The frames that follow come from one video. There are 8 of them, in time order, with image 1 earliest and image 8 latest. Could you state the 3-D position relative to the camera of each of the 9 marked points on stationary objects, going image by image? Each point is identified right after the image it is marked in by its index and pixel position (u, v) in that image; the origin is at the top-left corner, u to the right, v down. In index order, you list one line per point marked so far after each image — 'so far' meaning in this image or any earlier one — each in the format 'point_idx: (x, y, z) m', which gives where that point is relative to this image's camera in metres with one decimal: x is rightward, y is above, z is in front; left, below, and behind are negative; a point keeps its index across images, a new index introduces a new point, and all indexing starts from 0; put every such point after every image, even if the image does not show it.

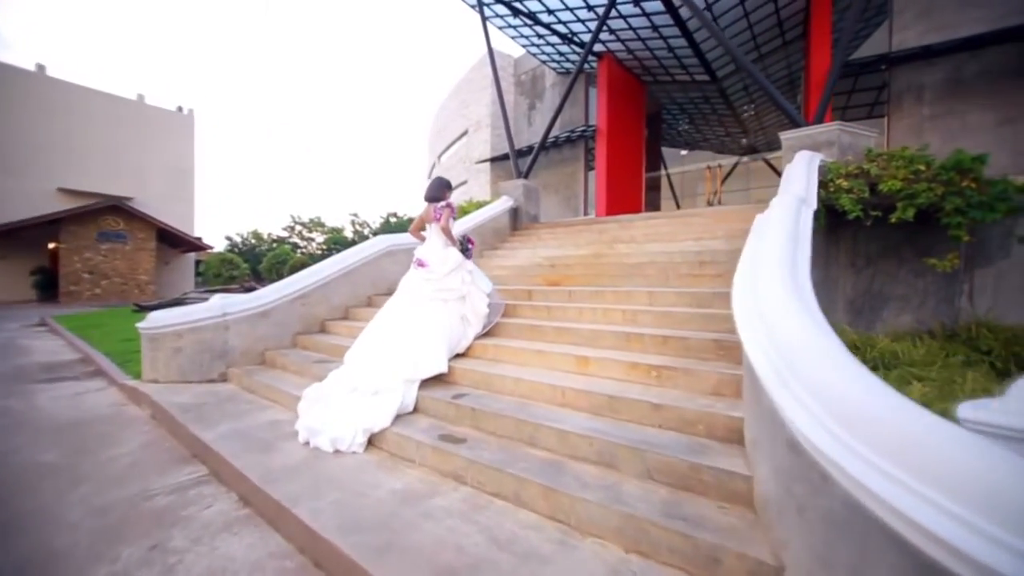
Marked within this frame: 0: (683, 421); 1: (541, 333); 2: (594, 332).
0: (+1.2, -0.9, +2.8) m
1: (+0.3, -0.5, +4.5) m
2: (+0.9, -0.4, +4.1) m
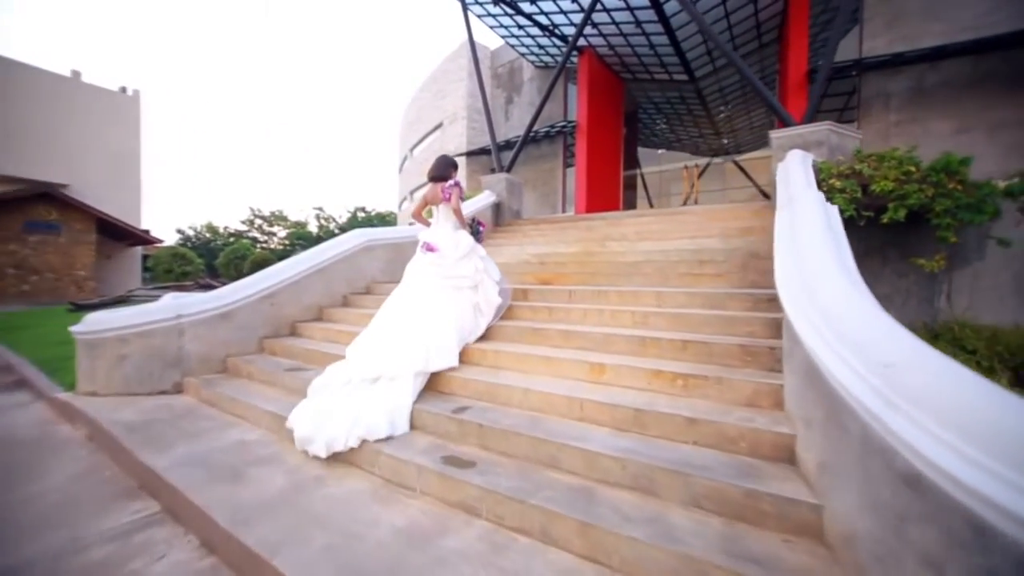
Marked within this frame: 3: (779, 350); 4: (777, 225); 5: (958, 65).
0: (+1.3, -0.9, +2.5) m
1: (+0.3, -0.5, +4.1) m
2: (+0.9, -0.4, +3.8) m
3: (+2.0, -0.5, +3.1) m
4: (+2.6, +0.7, +3.8) m
5: (+12.8, +6.4, +11.6) m
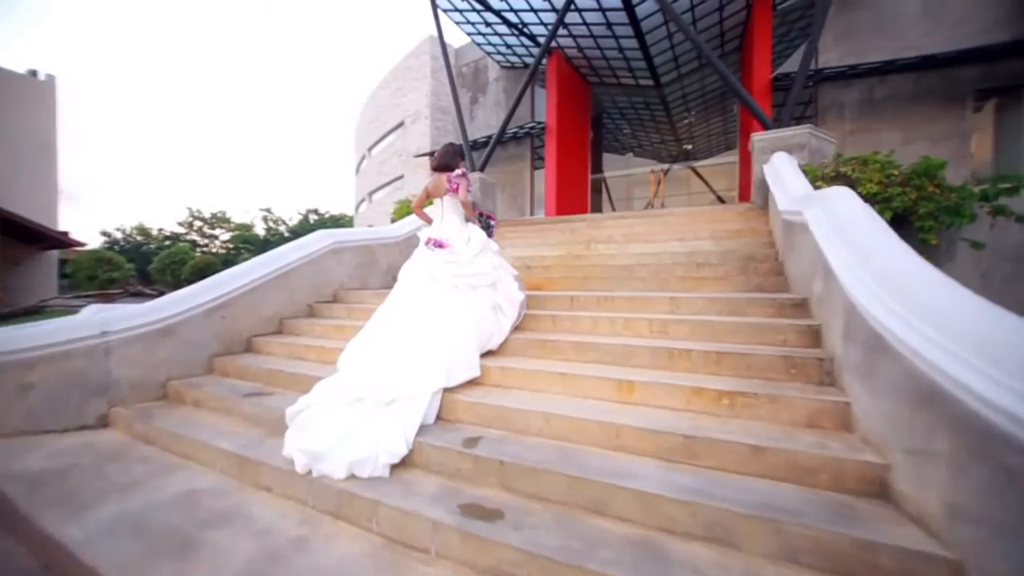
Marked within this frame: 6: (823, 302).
0: (+1.5, -1.0, +2.2) m
1: (+0.4, -0.6, +3.7) m
2: (+1.0, -0.5, +3.4) m
3: (+2.2, -0.5, +2.8) m
4: (+2.6, +0.7, +3.5) m
5: (+12.0, +6.4, +12.4) m
6: (+2.4, -0.1, +3.1) m
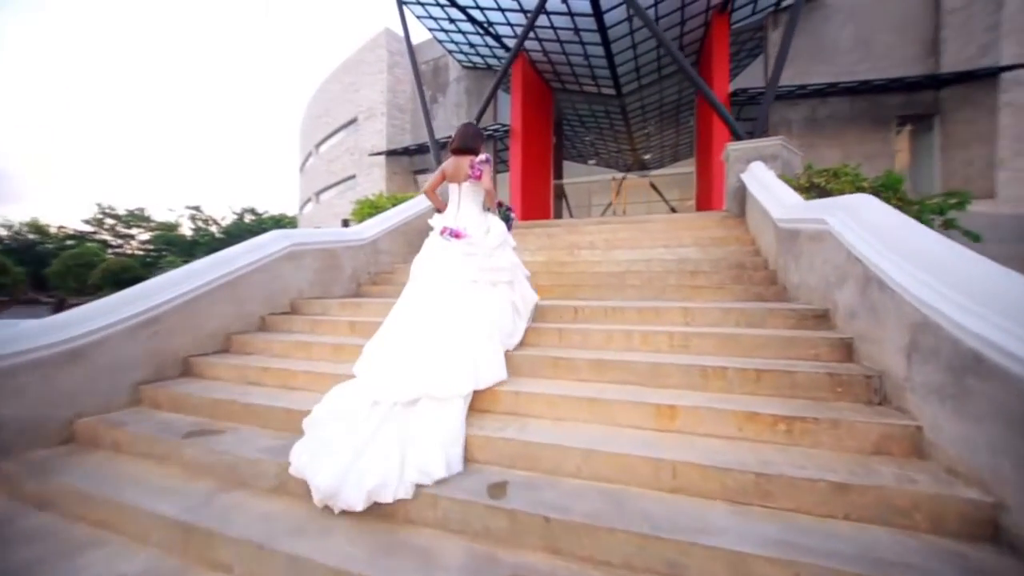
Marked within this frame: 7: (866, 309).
0: (+1.8, -1.0, +1.9) m
1: (+0.5, -0.7, +3.3) m
2: (+1.1, -0.6, +3.1) m
3: (+2.4, -0.6, +2.6) m
4: (+2.7, +0.6, +3.4) m
5: (+10.9, +6.2, +13.4) m
6: (+2.6, -0.2, +3.0) m
7: (+2.5, -0.2, +2.8) m
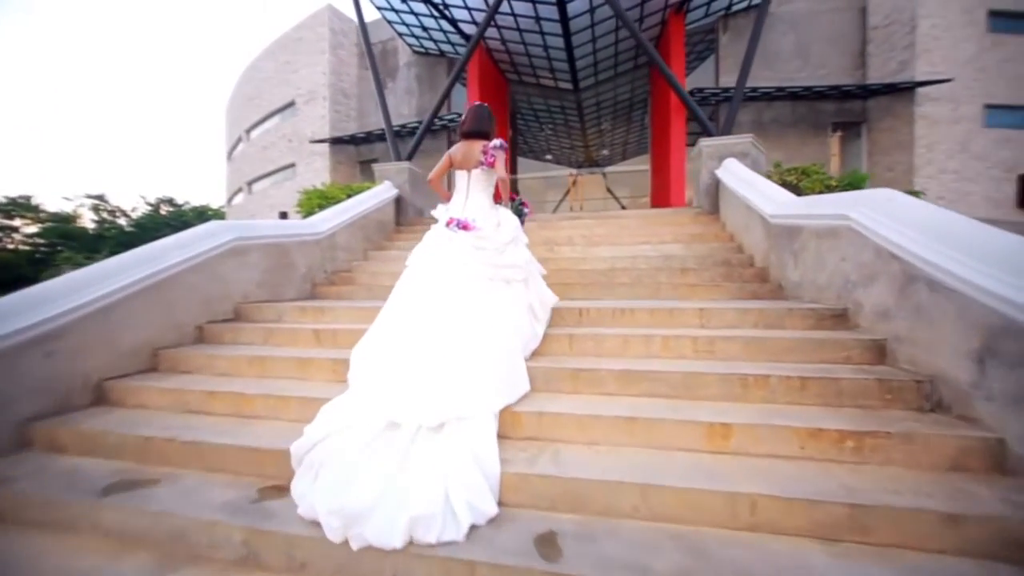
0: (+2.1, -1.1, +1.7) m
1: (+0.6, -0.7, +2.9) m
2: (+1.2, -0.6, +2.7) m
3: (+2.5, -0.6, +2.4) m
4: (+2.8, +0.6, +3.3) m
5: (+9.5, +6.4, +14.3) m
6: (+2.7, -0.2, +2.8) m
7: (+2.7, -0.1, +2.7) m
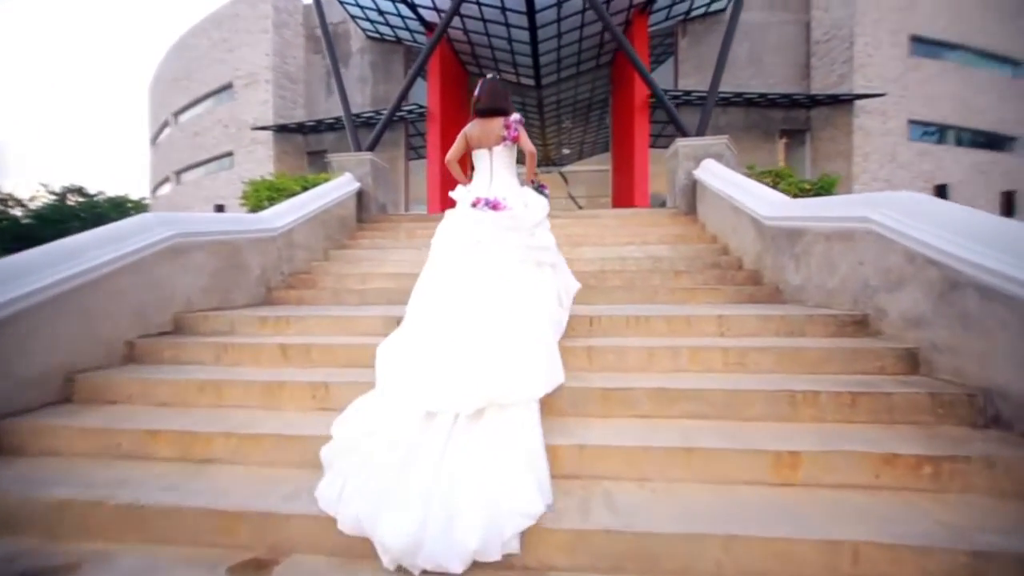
0: (+2.3, -1.1, +1.5) m
1: (+0.7, -0.7, +2.5) m
2: (+1.4, -0.6, +2.5) m
3: (+2.7, -0.6, +2.3) m
4: (+2.8, +0.6, +3.2) m
5: (+8.3, +6.4, +14.8) m
6: (+2.8, -0.2, +2.8) m
7: (+2.8, -0.2, +2.6) m
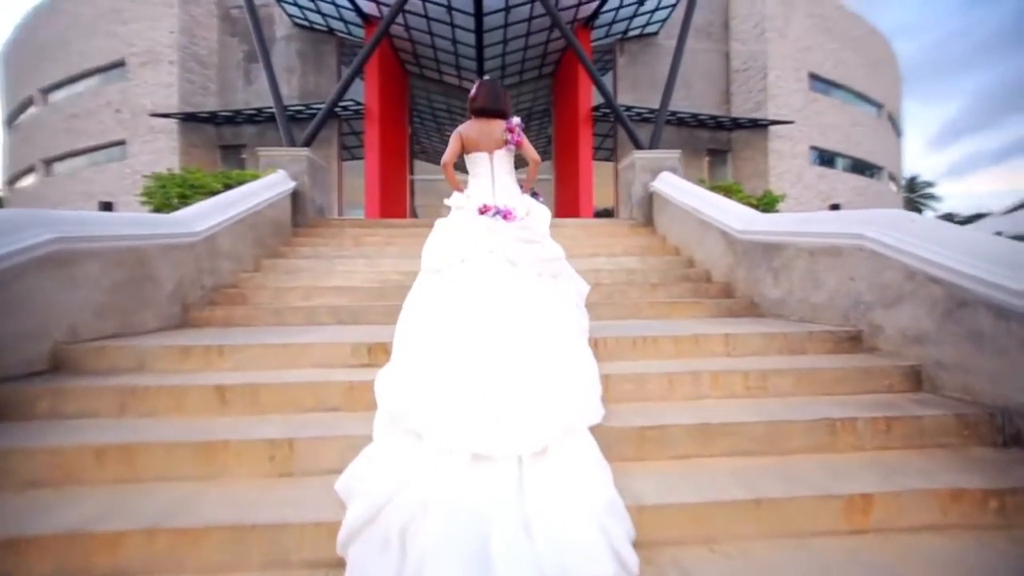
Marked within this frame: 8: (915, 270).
0: (+2.6, -1.2, +1.5) m
1: (+0.8, -0.8, +2.2) m
2: (+1.5, -0.8, +2.3) m
3: (+2.8, -0.8, +2.4) m
4: (+2.8, +0.4, +3.3) m
5: (+6.2, +6.1, +15.7) m
6: (+2.9, -0.4, +2.8) m
7: (+2.9, -0.3, +2.6) m
8: (+2.9, +0.1, +2.9) m
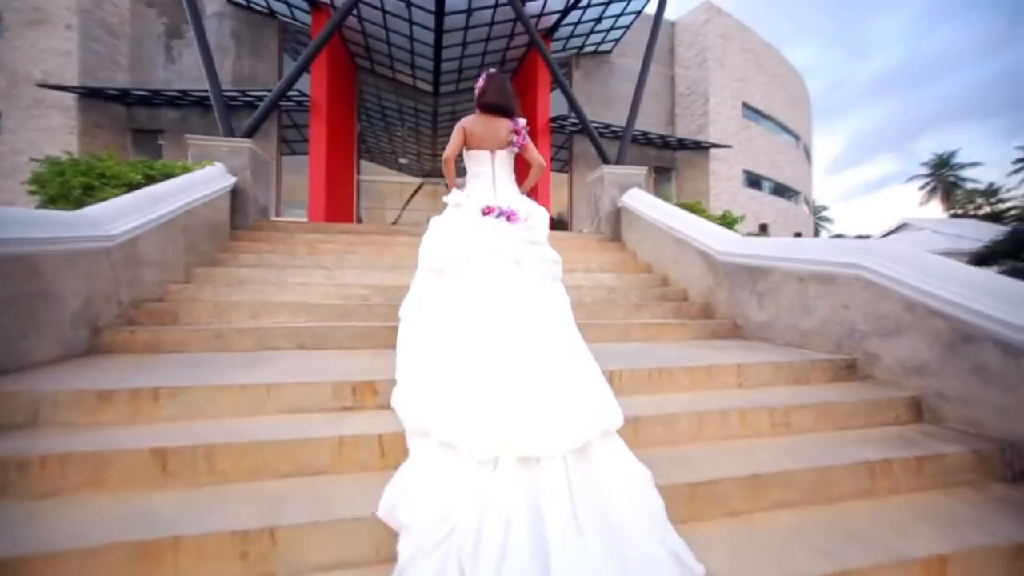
0: (+2.8, -1.4, +1.5) m
1: (+1.0, -1.0, +2.0) m
2: (+1.6, -1.0, +2.2) m
3: (+3.0, -1.0, +2.4) m
4: (+2.8, +0.2, +3.3) m
5: (+4.4, +5.7, +16.2) m
6: (+2.9, -0.6, +2.9) m
7: (+3.0, -0.5, +2.7) m
8: (+2.9, -0.1, +2.9) m
